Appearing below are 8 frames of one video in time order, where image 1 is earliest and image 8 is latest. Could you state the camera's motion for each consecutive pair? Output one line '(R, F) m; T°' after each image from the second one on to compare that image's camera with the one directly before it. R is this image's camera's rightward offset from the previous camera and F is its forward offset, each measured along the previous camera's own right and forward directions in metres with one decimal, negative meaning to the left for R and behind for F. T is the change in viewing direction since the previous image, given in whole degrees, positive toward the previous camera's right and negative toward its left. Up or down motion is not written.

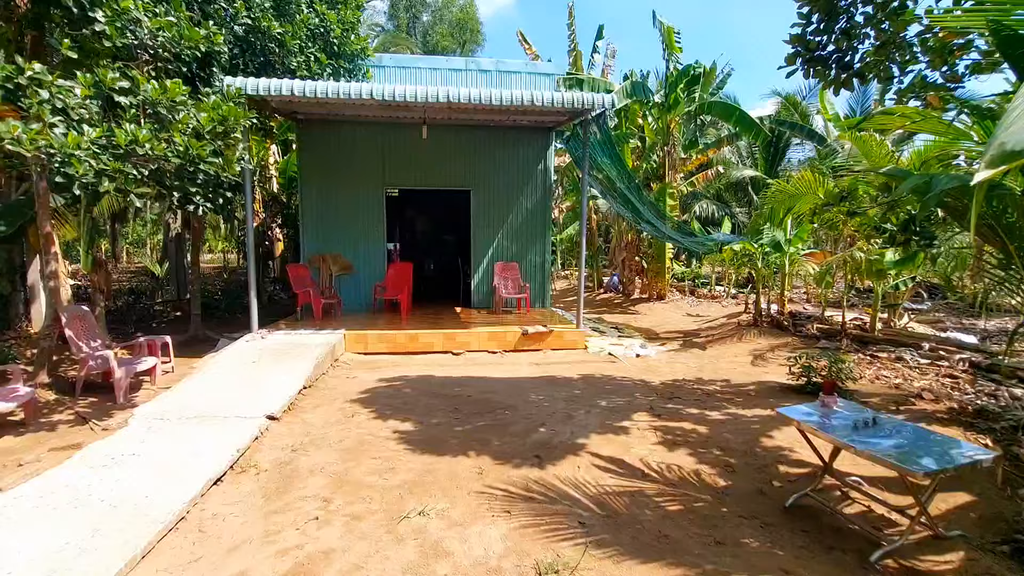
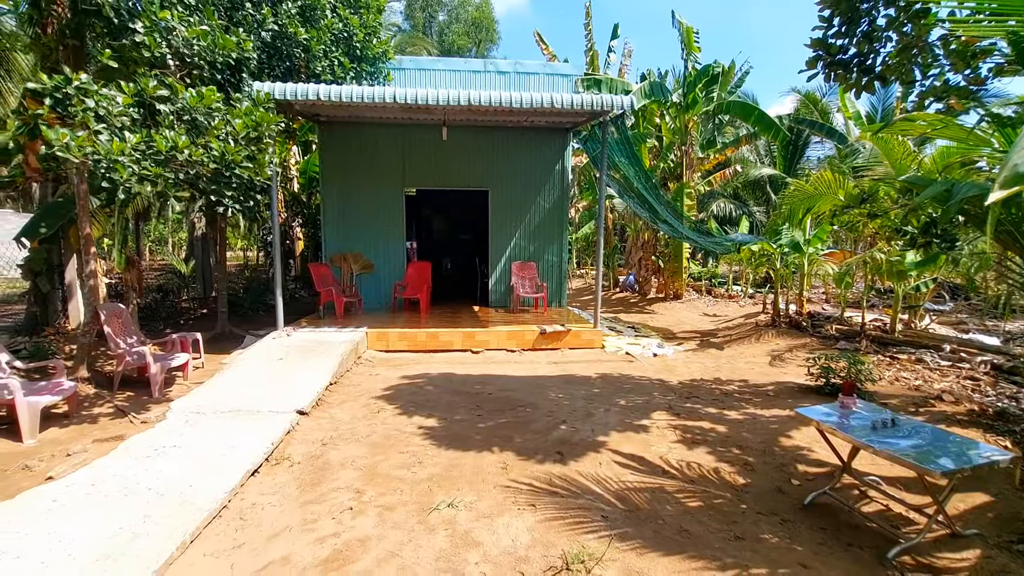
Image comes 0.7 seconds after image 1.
(-0.1, -0.1) m; -2°
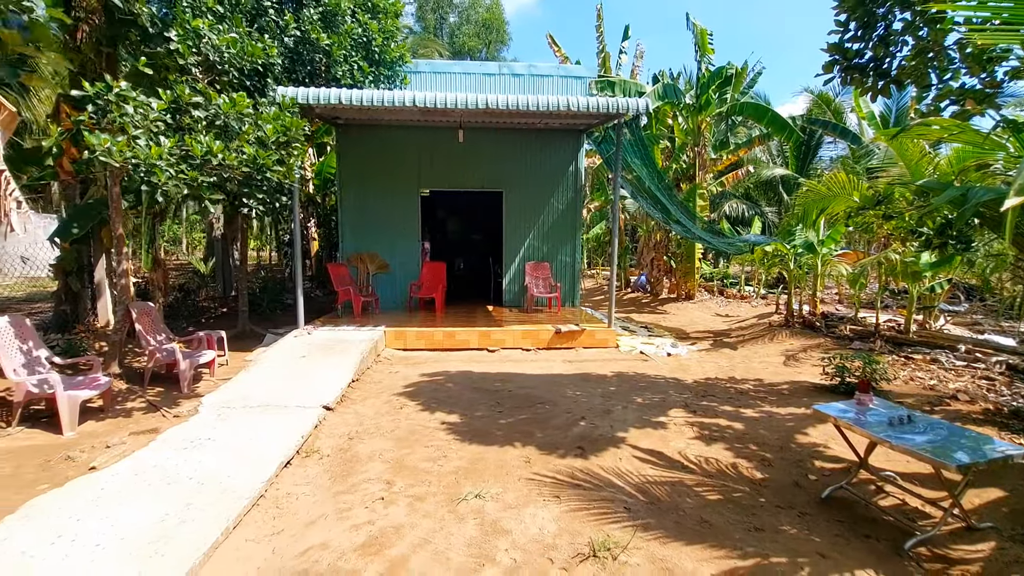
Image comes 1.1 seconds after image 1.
(-0.1, -0.1) m; -1°
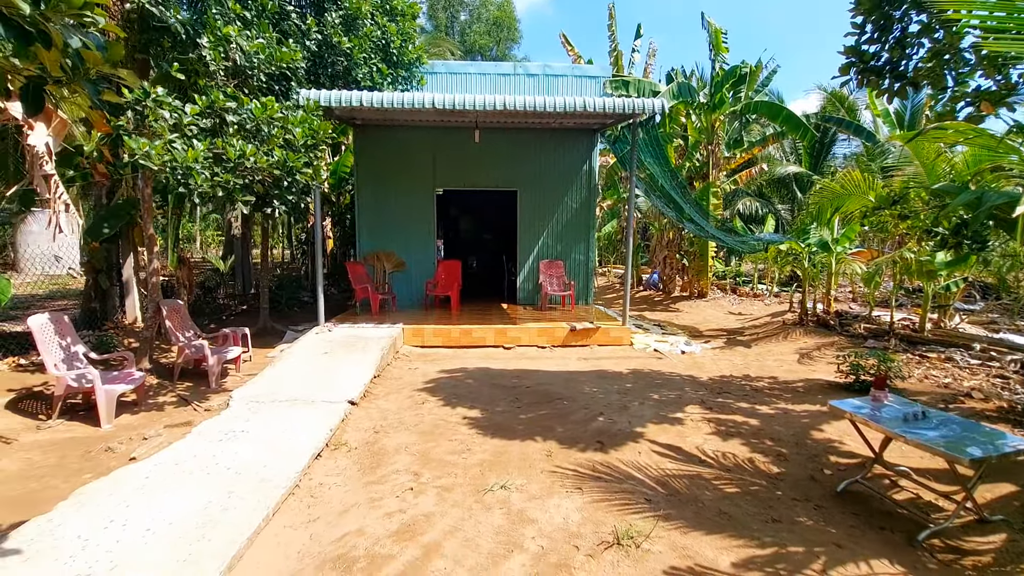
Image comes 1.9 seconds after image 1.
(-0.1, -0.1) m; -1°
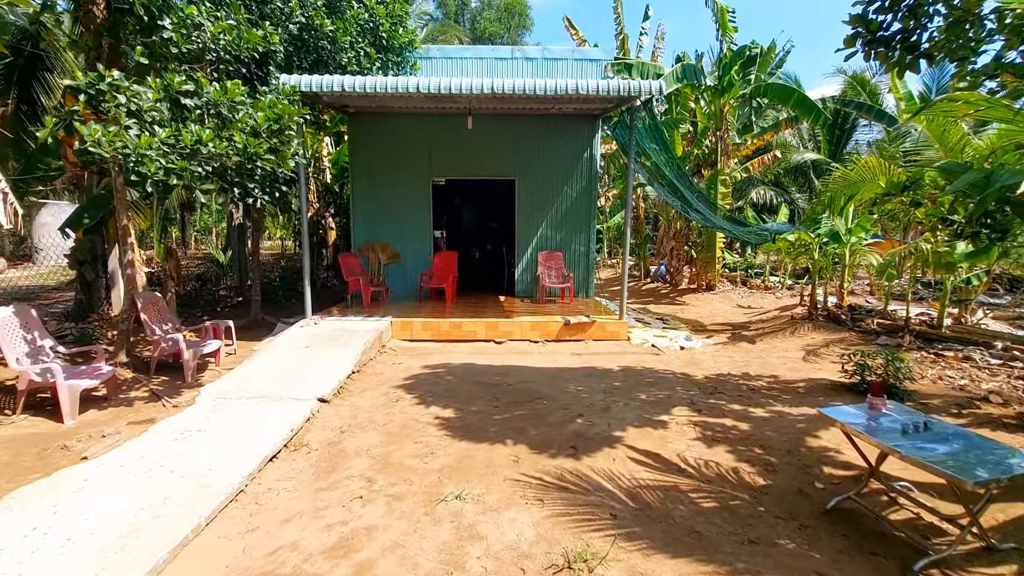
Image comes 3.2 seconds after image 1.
(+0.4, +0.3) m; -2°
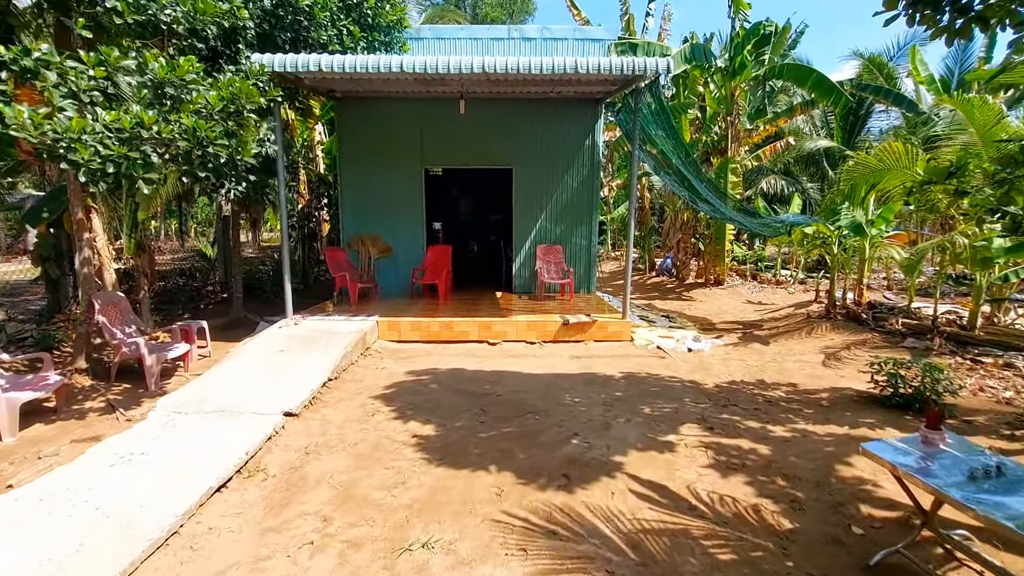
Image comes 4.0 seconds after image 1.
(+0.1, +0.5) m; -1°
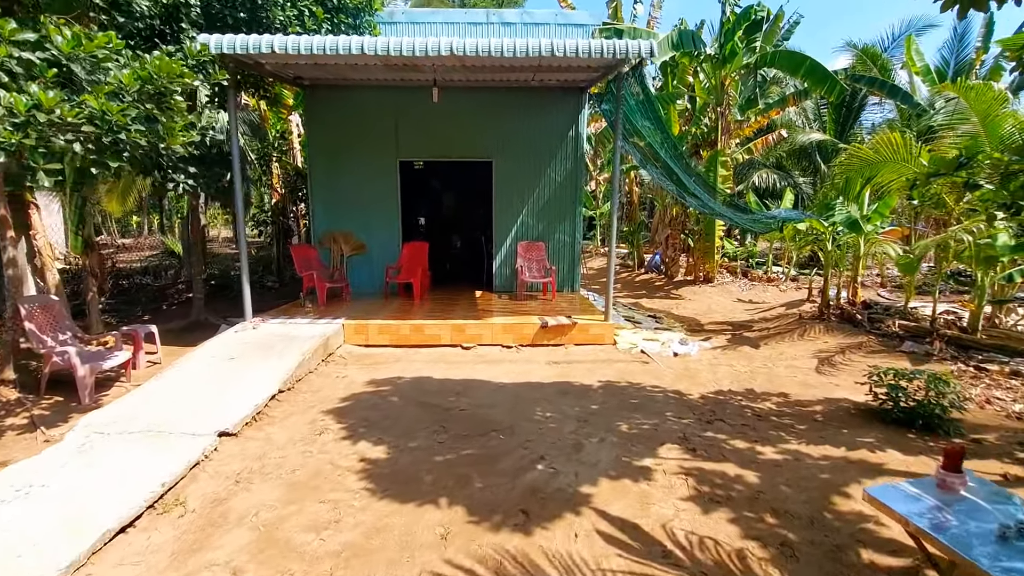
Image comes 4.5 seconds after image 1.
(+0.2, +0.4) m; +1°
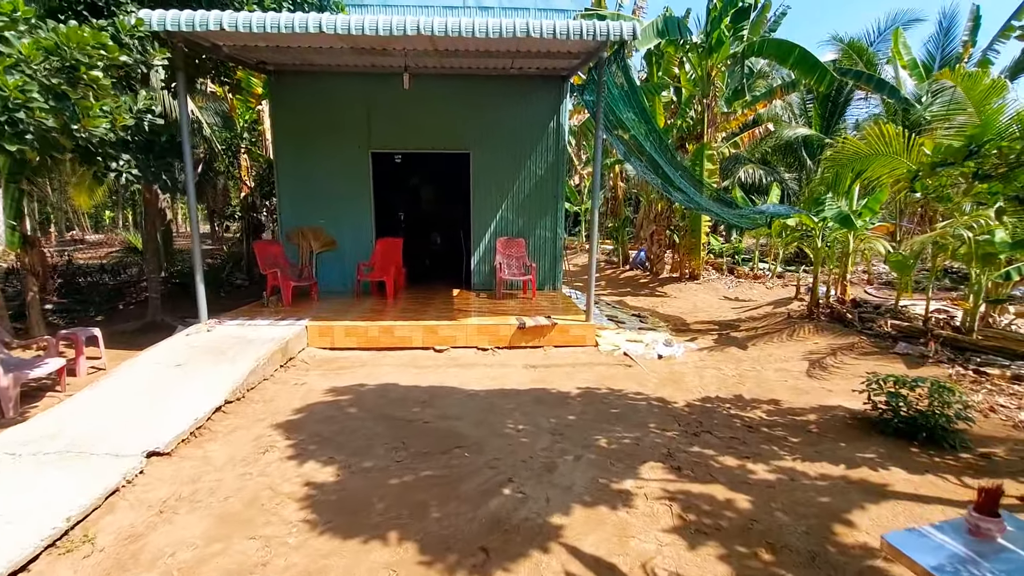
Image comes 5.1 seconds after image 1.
(+0.1, +0.4) m; +1°
